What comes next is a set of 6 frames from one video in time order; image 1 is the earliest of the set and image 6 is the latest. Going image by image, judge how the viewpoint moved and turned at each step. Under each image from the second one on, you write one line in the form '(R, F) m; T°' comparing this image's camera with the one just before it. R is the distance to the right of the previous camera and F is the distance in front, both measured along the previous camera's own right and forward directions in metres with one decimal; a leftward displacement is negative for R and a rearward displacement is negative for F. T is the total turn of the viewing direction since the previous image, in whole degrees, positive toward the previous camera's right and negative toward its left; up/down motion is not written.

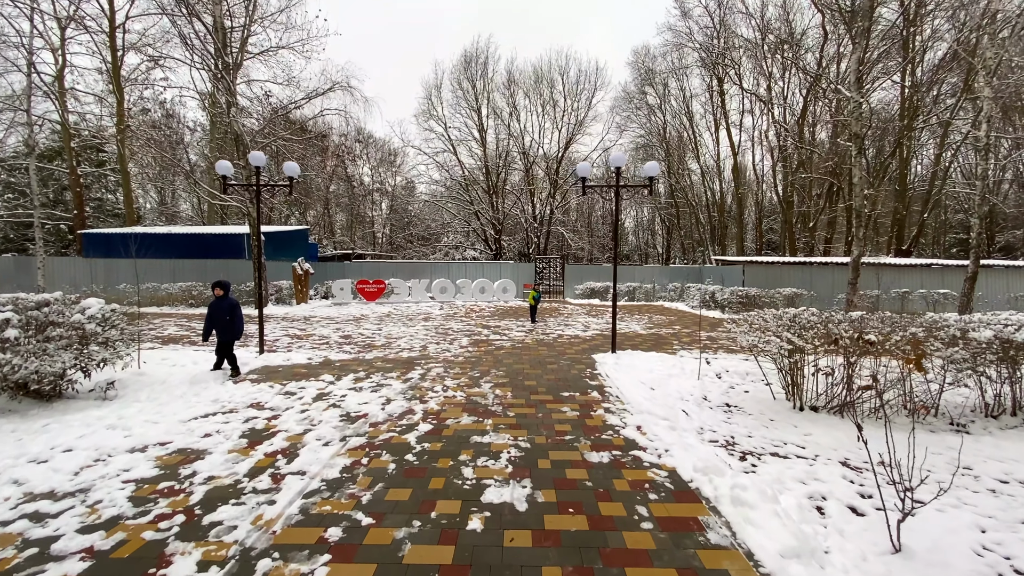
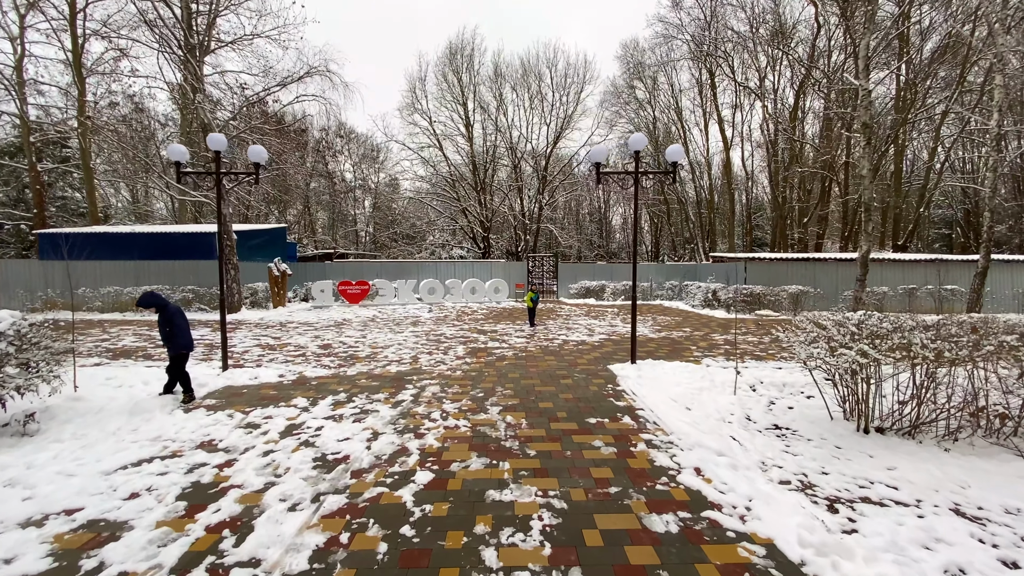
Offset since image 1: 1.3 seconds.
(-0.3, +0.9) m; +2°
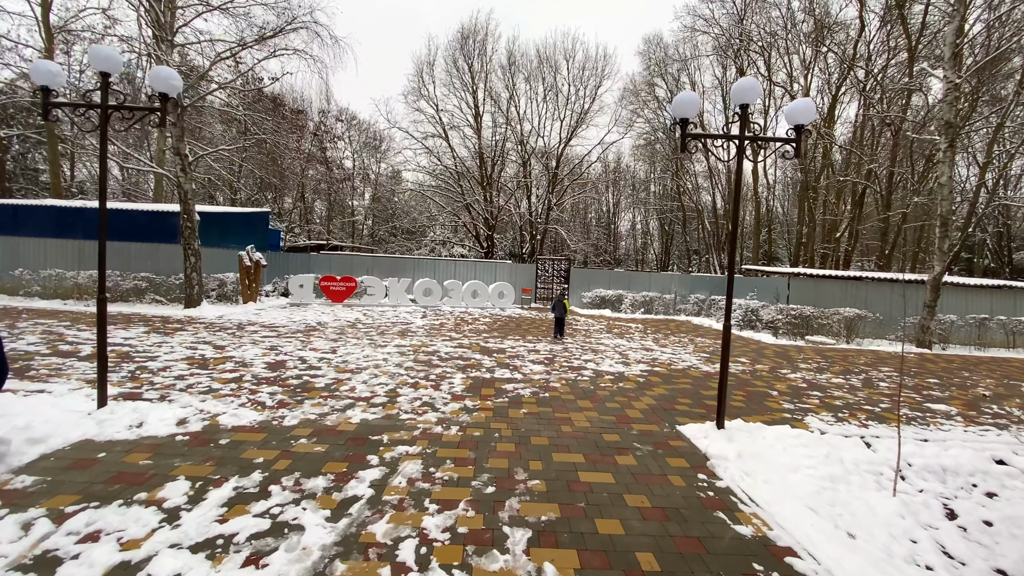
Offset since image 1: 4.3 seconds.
(-0.3, +2.1) m; 0°
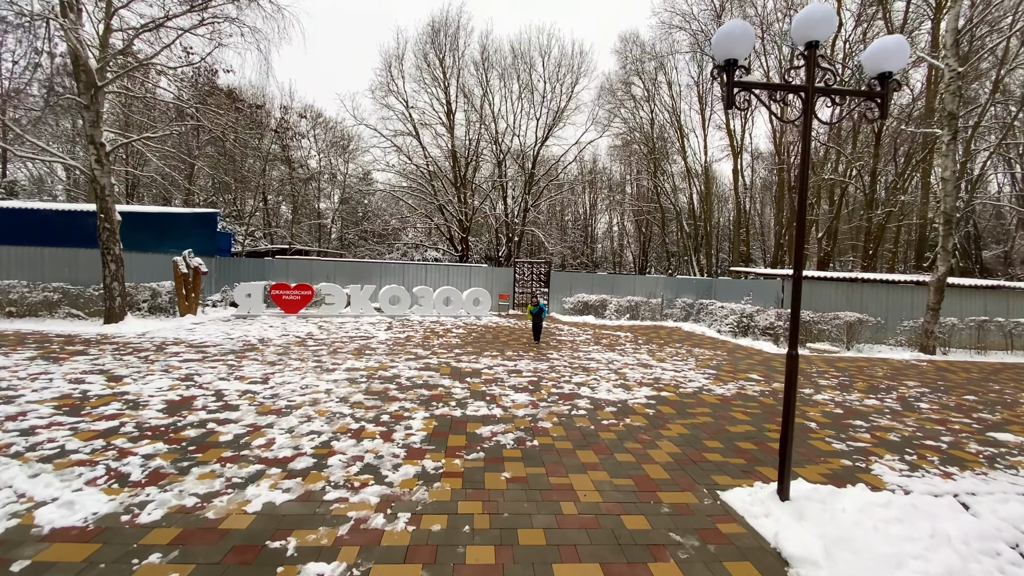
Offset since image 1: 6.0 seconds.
(0.0, +1.3) m; +3°
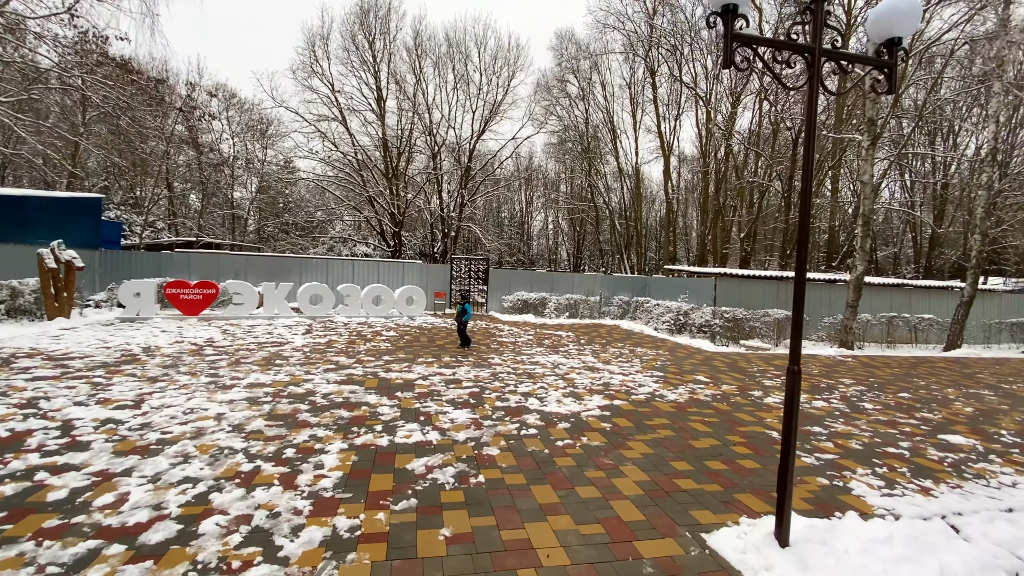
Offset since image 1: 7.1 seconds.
(0.0, +0.7) m; +8°
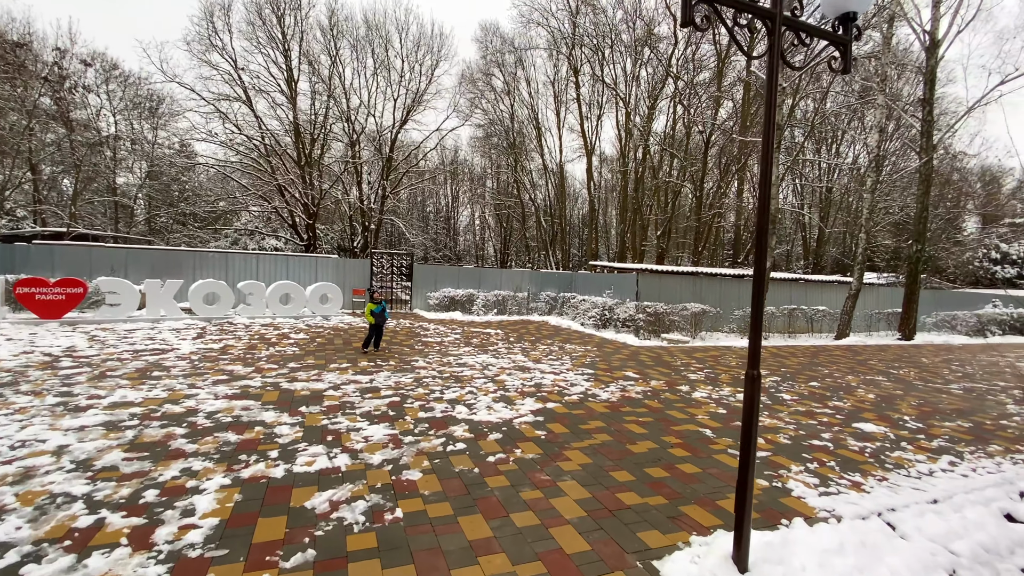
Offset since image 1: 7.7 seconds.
(0.0, +0.5) m; +9°
